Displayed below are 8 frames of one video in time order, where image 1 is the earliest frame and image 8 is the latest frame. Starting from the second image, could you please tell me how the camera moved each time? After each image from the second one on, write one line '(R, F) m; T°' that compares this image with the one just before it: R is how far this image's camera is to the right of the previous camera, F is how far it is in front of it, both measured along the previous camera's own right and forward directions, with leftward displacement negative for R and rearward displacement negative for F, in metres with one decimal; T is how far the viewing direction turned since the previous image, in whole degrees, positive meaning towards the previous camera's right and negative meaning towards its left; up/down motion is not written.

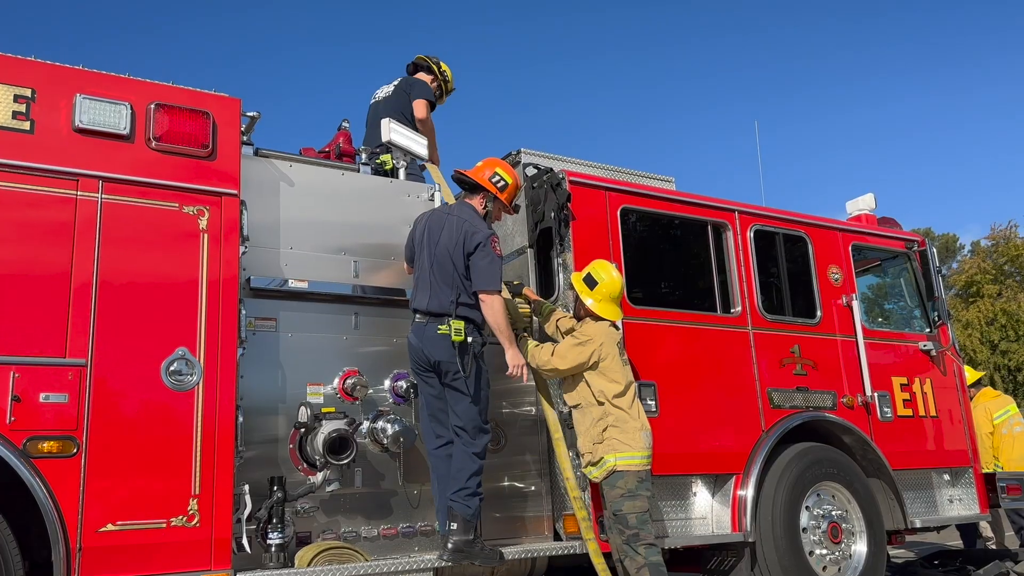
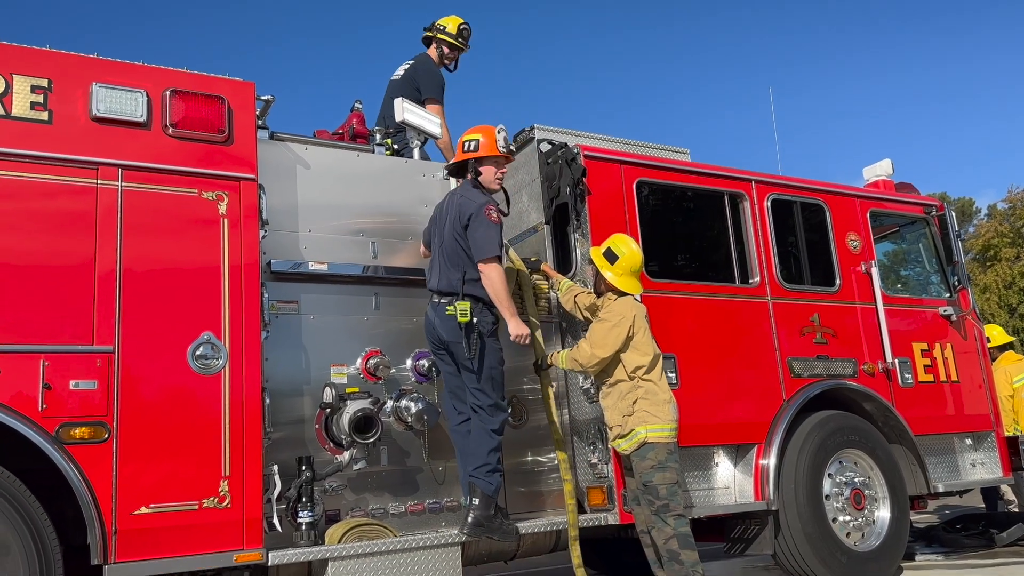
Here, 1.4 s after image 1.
(0.0, 0.0) m; -1°
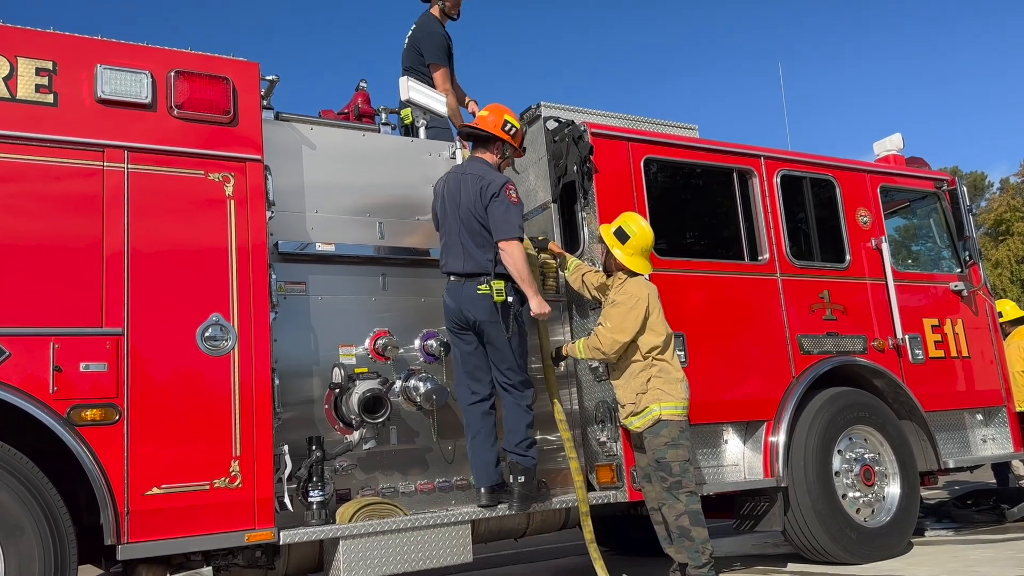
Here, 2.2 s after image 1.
(0.0, 0.0) m; -1°
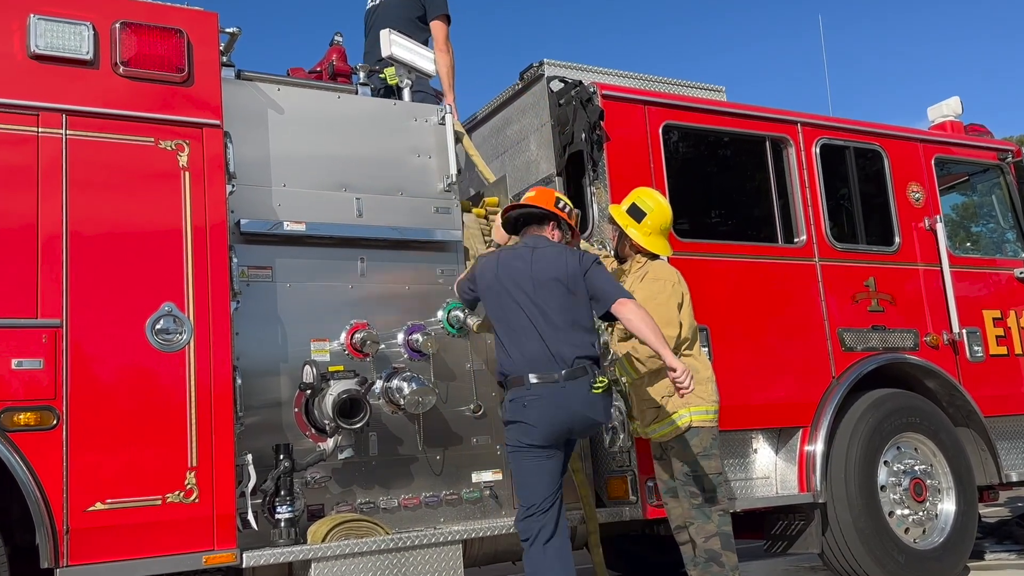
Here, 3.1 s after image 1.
(0.0, +0.5) m; 0°
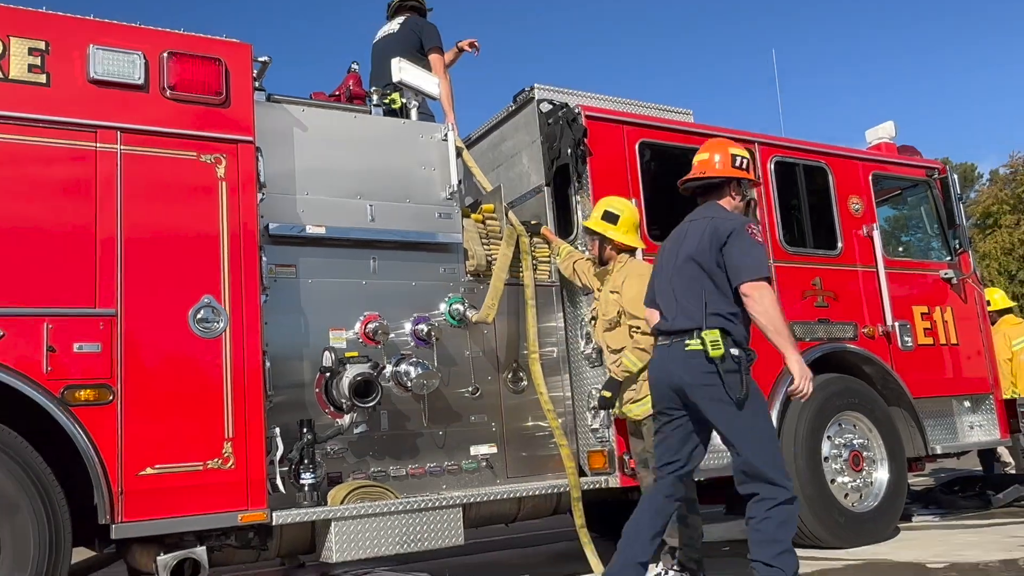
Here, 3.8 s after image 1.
(0.0, -0.5) m; 0°
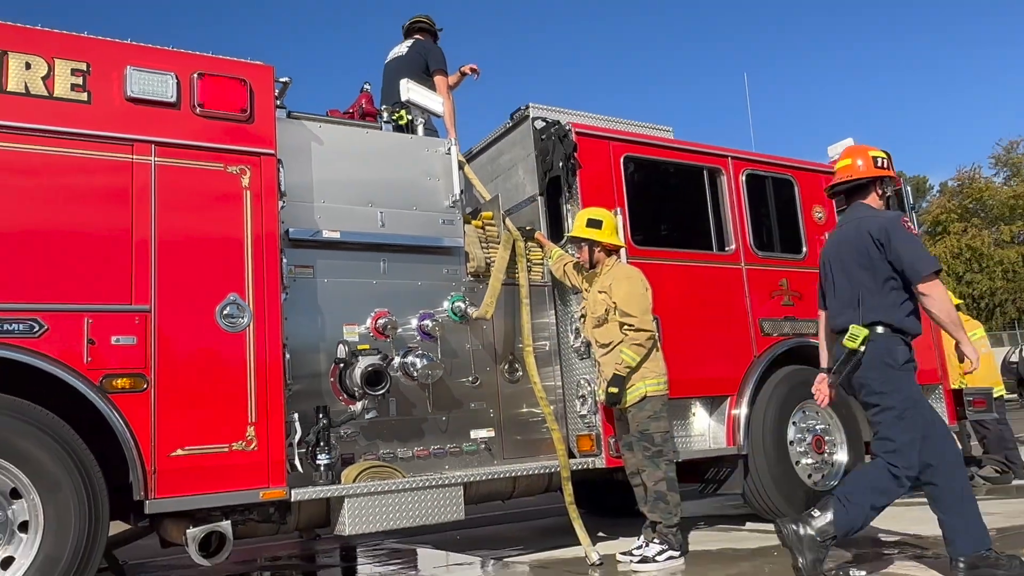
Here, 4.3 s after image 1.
(0.0, -0.4) m; +1°
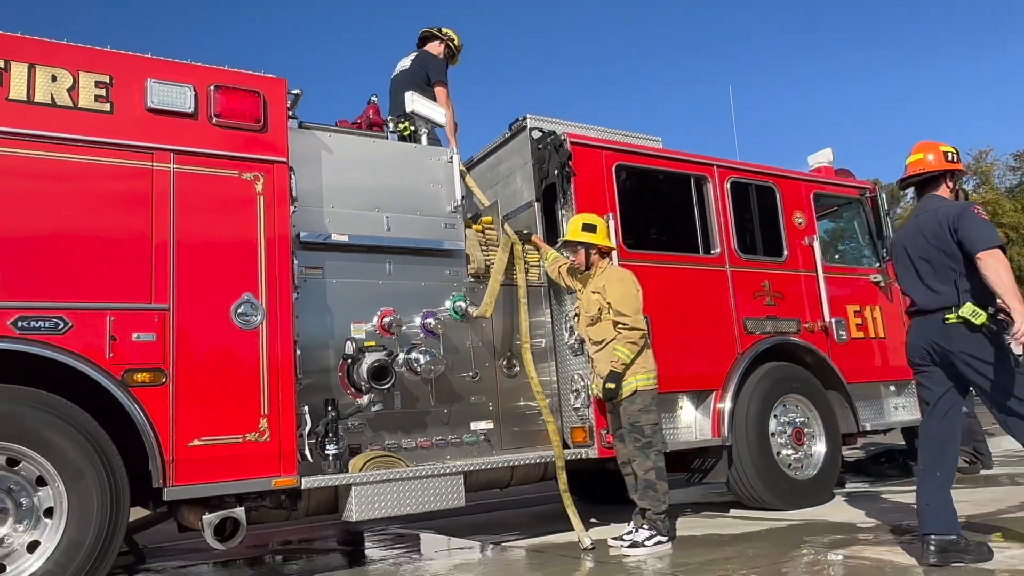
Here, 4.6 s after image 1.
(0.0, -0.3) m; 0°
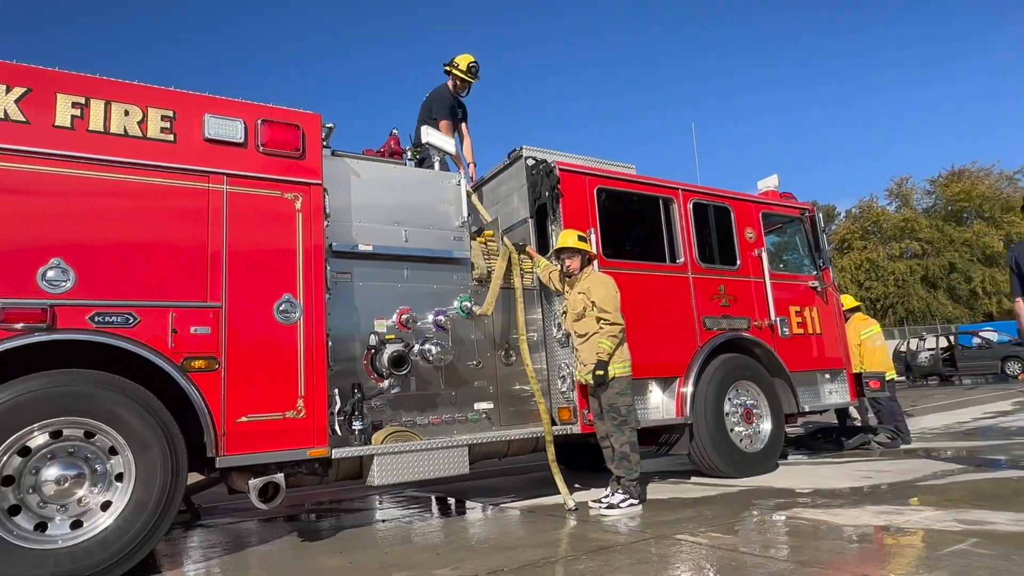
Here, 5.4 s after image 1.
(-0.1, -0.8) m; +1°
